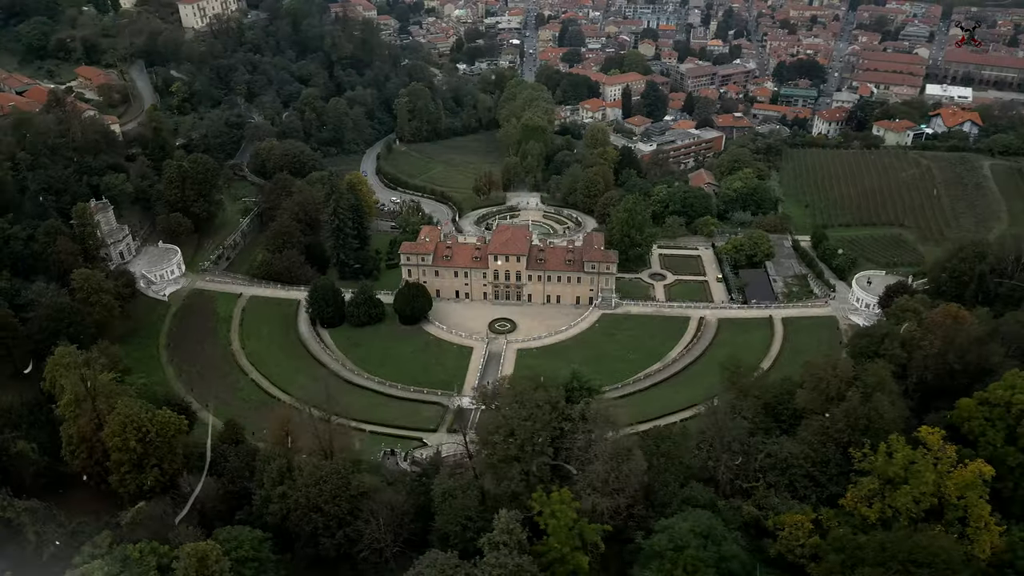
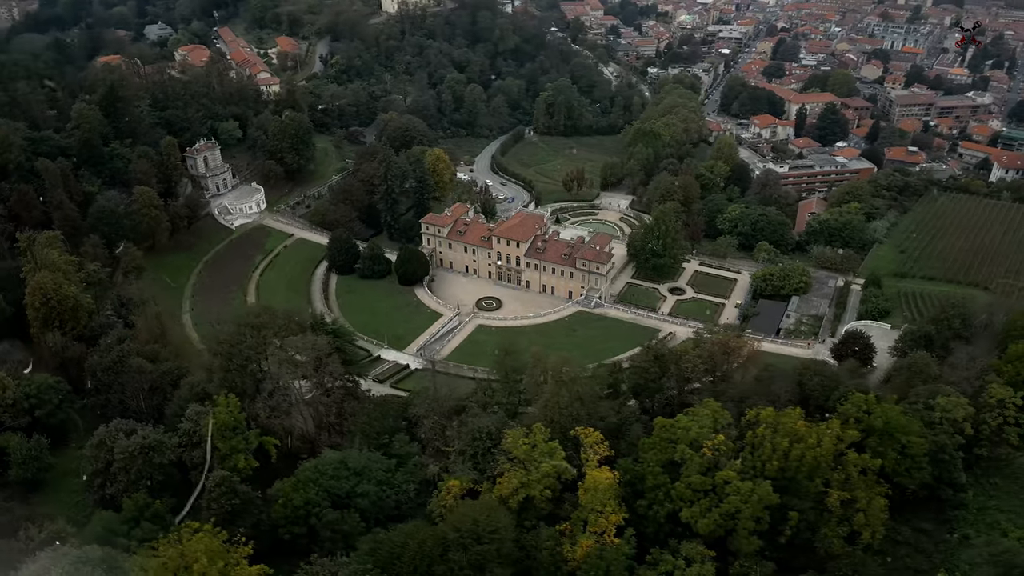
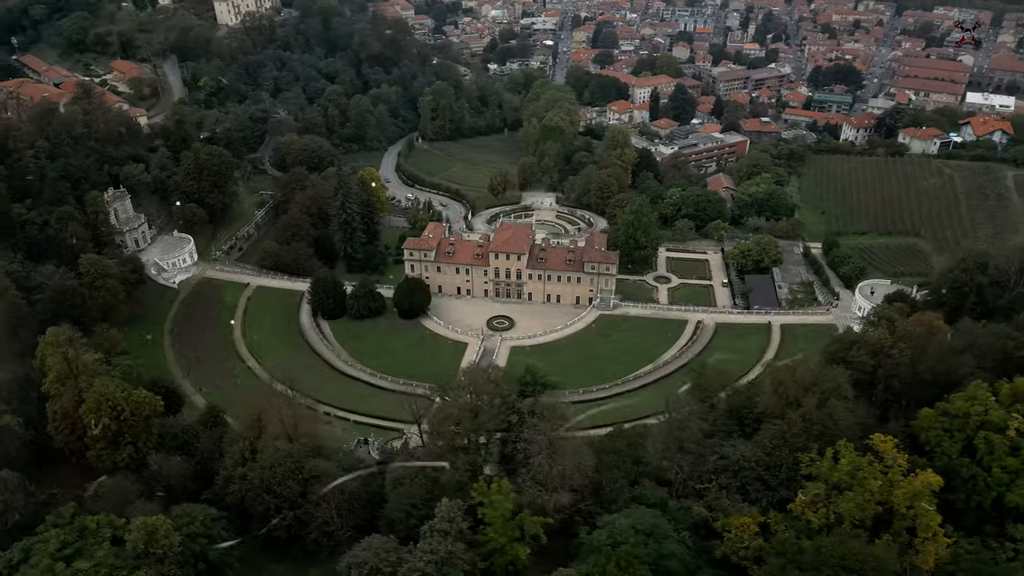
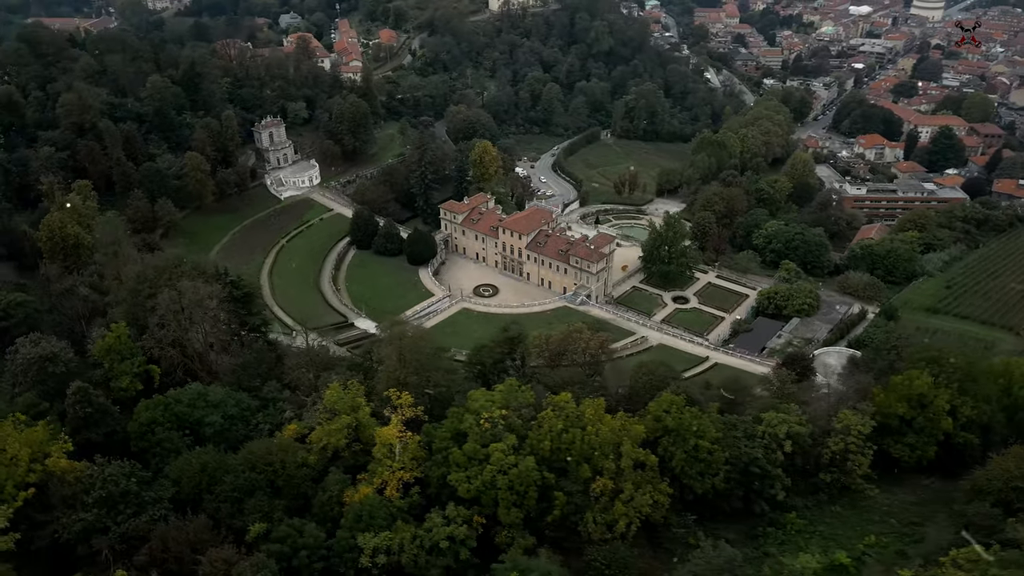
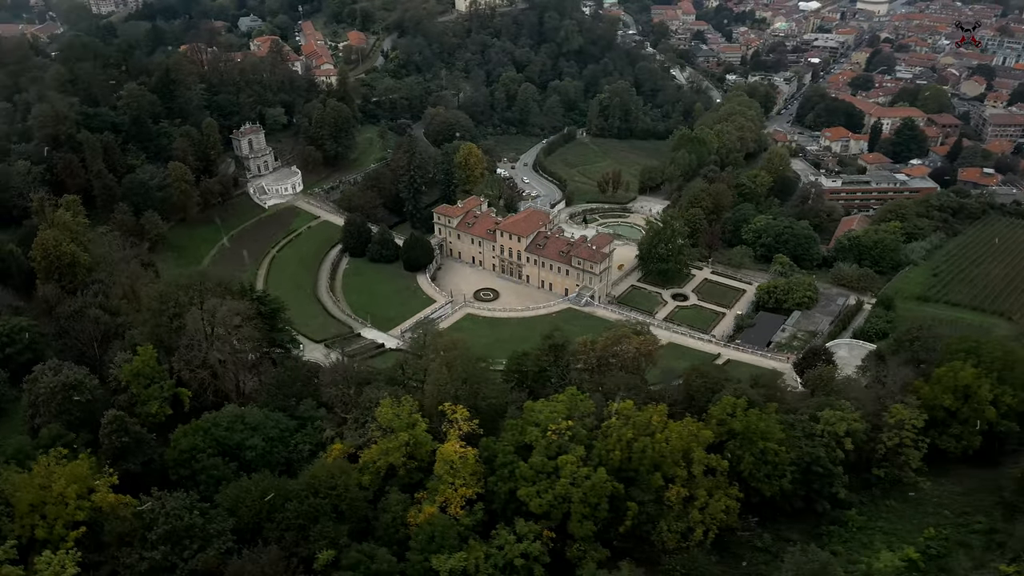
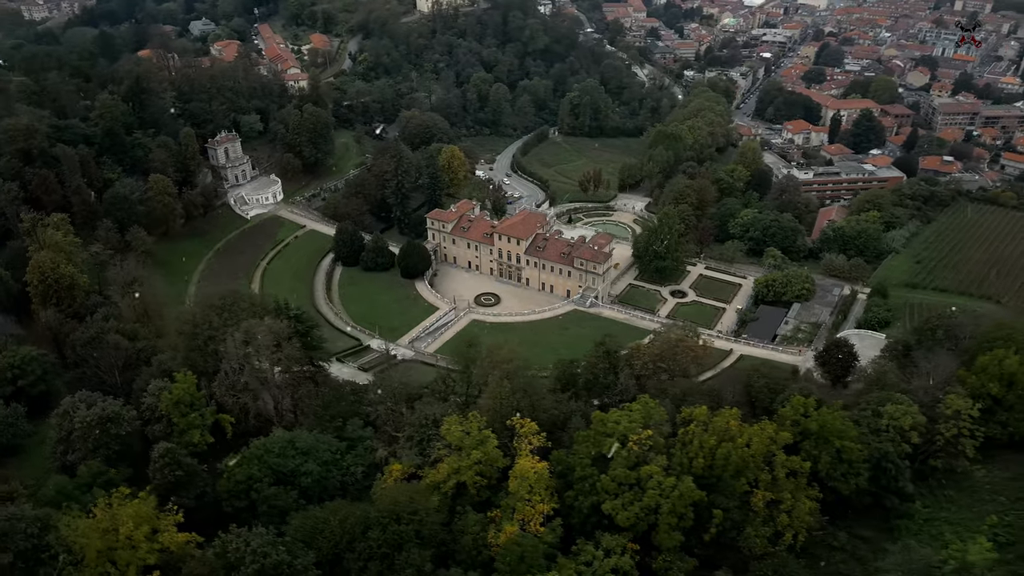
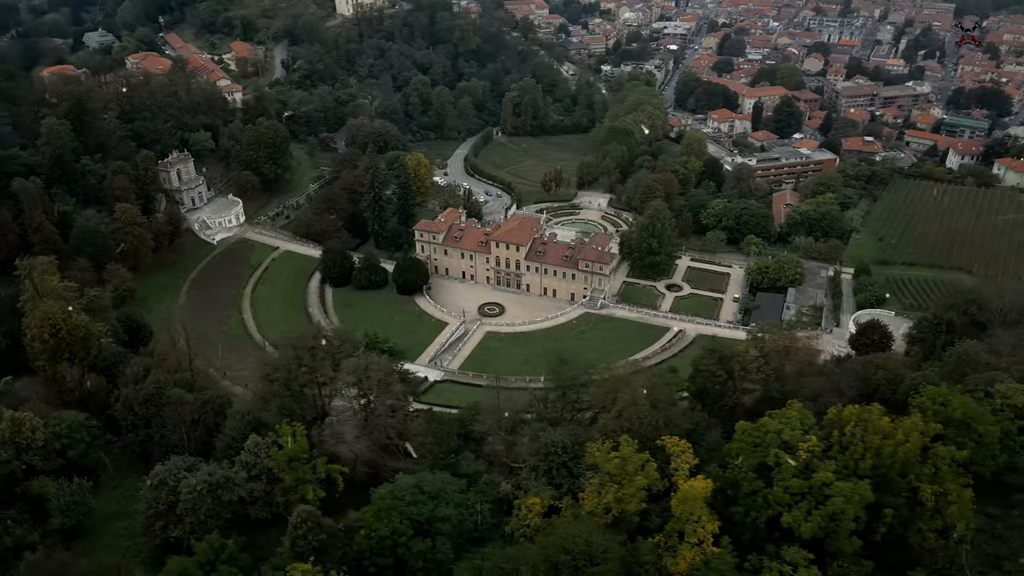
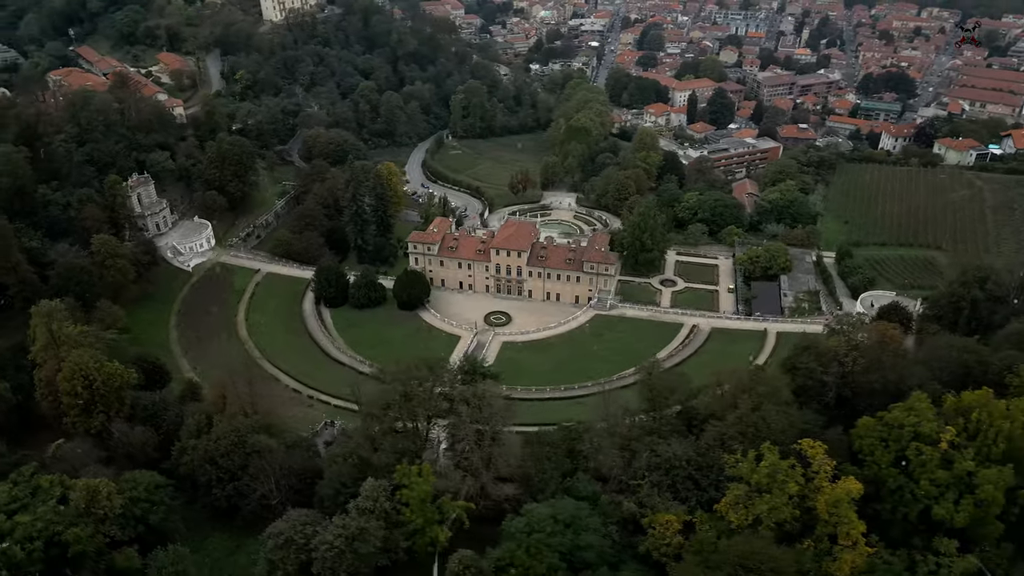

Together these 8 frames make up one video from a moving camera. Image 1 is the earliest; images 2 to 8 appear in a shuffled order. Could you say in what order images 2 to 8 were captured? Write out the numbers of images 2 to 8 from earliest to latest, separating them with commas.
3, 8, 7, 2, 6, 5, 4
